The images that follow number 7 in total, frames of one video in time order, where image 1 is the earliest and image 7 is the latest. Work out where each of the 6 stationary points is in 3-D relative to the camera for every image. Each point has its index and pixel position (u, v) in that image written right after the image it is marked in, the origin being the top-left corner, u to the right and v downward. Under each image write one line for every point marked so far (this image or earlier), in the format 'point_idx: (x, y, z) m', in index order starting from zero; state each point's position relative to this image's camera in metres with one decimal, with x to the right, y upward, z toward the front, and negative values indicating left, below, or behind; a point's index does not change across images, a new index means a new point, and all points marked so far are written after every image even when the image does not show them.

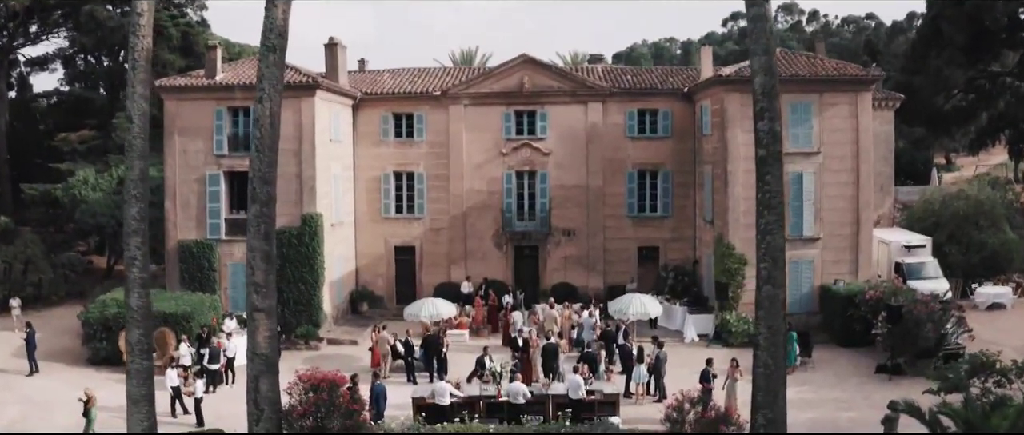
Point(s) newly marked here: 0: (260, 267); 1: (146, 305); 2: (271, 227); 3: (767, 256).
0: (-4.0, -0.8, +16.4) m
1: (-6.0, -1.5, +17.1) m
2: (-3.8, -0.2, +16.5) m
3: (+3.9, -0.6, +15.7) m
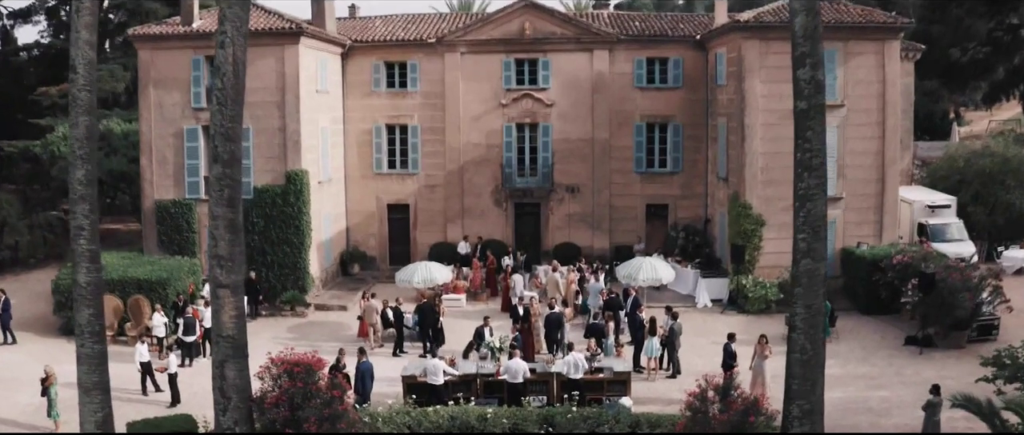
0: (-4.0, -0.3, +14.3) m
1: (-6.0, -0.9, +15.1) m
2: (-3.8, +0.4, +14.4) m
3: (+3.9, -0.1, +13.7) m
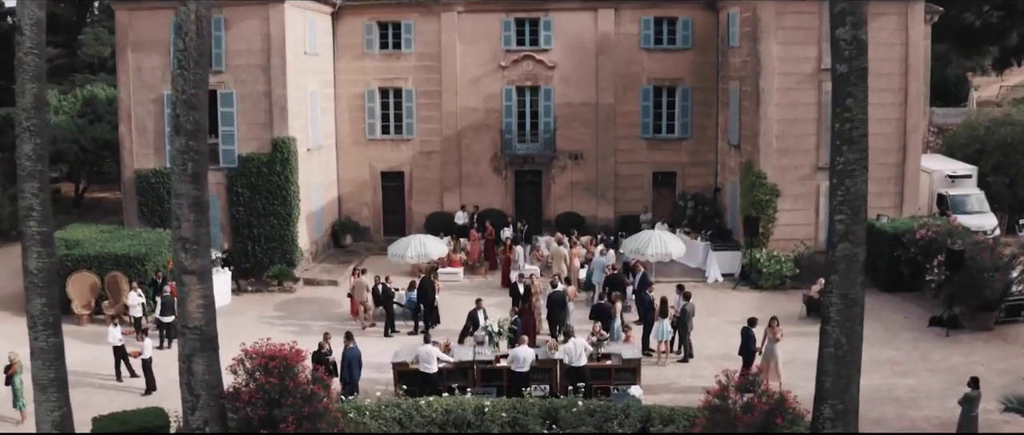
0: (-4.0, 0.0, +12.8) m
1: (-6.0, -0.6, +13.6) m
2: (-3.8, +0.6, +12.8) m
3: (+3.9, +0.1, +12.1) m
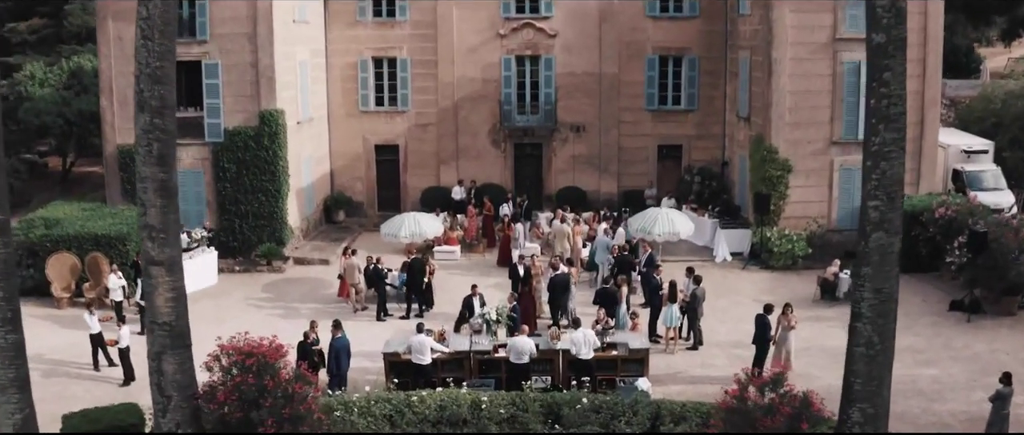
0: (-4.0, +0.2, +11.6) m
1: (-6.1, -0.5, +12.4) m
2: (-3.9, +0.8, +11.6) m
3: (+3.9, +0.3, +10.9) m
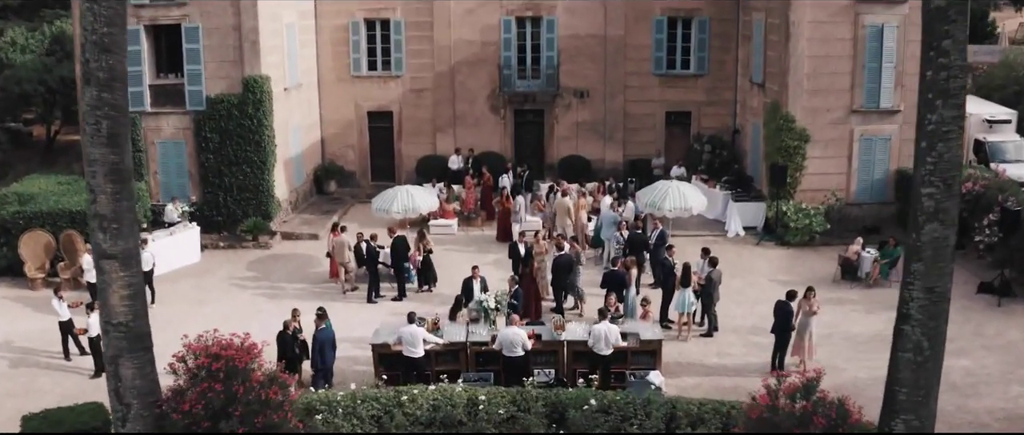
0: (-4.0, +0.3, +10.2) m
1: (-6.0, -0.3, +11.0) m
2: (-3.8, +0.9, +10.2) m
3: (+3.9, +0.4, +9.5) m
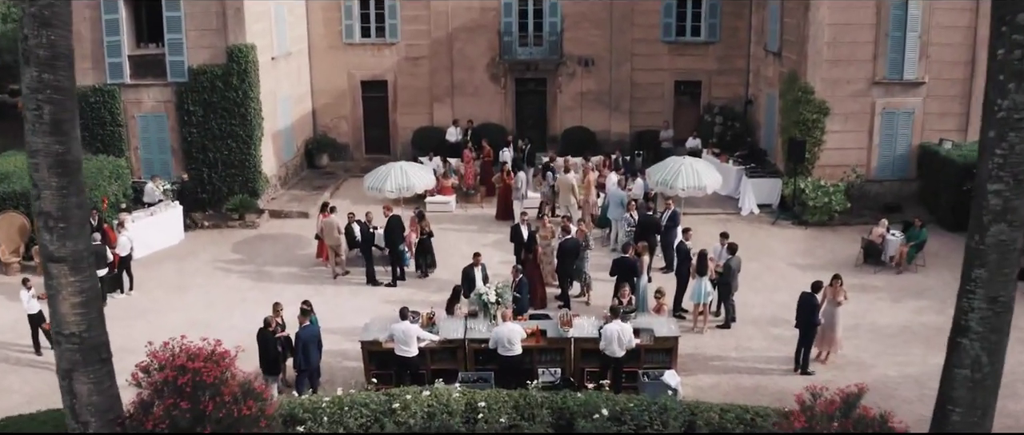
0: (-4.0, +0.3, +8.9) m
1: (-6.0, -0.3, +9.8) m
2: (-3.8, +0.9, +8.9) m
3: (+3.9, +0.4, +8.2) m
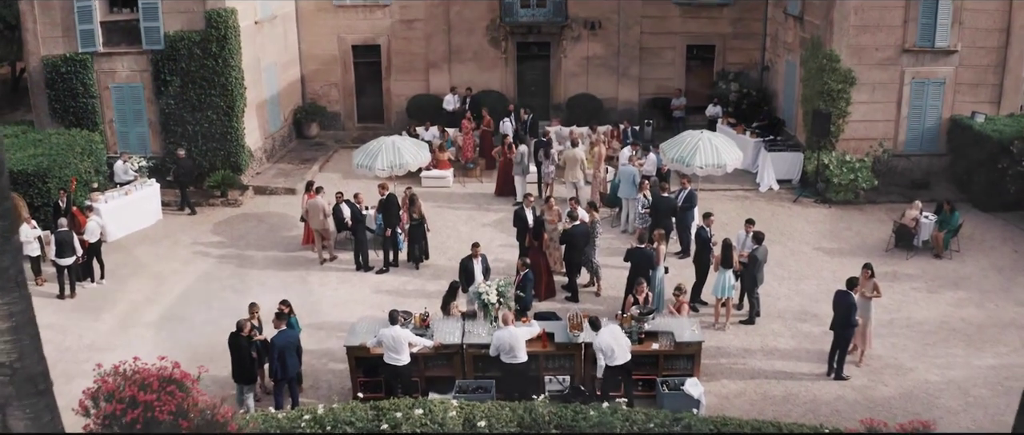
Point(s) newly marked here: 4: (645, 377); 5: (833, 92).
0: (-3.9, +0.2, +7.4) m
1: (-6.0, -0.3, +8.3) m
2: (-3.8, +0.8, +7.4) m
3: (+3.9, +0.2, +6.8) m
4: (+1.6, -1.9, +12.4) m
5: (+6.0, +2.3, +19.1) m
